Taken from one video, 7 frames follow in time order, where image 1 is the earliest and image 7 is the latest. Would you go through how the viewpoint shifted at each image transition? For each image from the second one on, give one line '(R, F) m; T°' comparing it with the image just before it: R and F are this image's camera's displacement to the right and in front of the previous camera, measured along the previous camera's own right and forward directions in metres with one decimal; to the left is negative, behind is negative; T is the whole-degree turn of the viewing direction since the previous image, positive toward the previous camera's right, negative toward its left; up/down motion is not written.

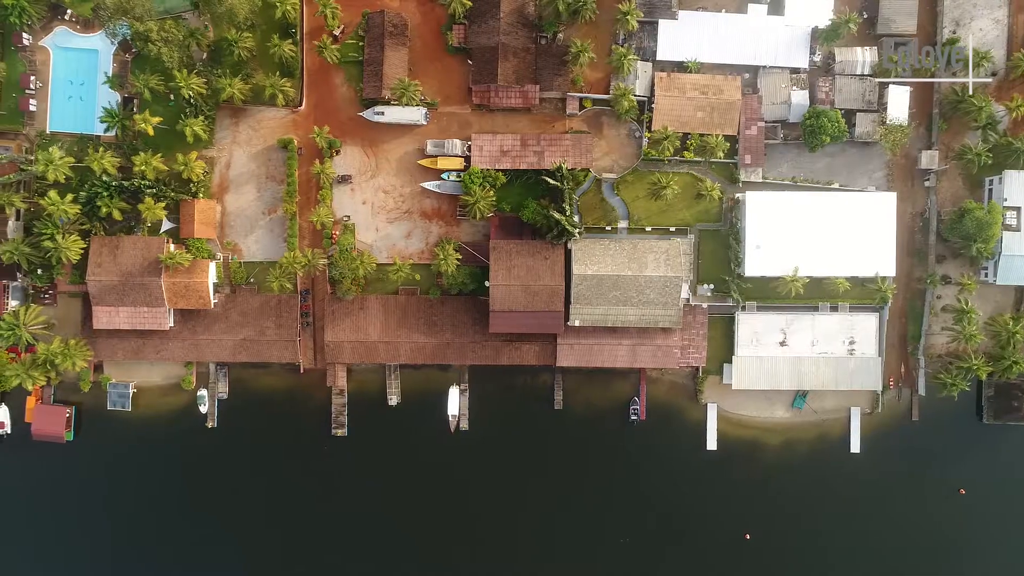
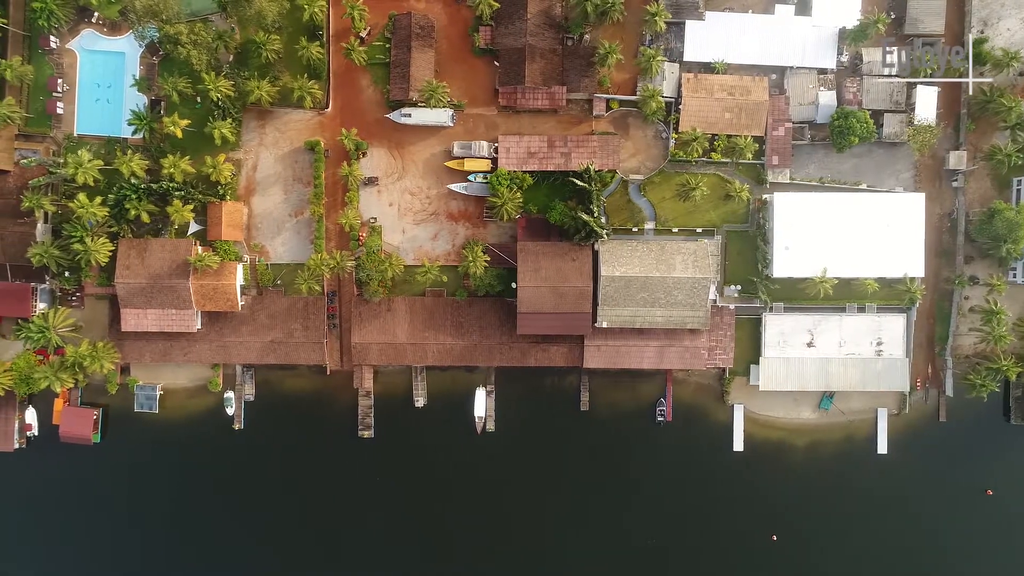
(-1.4, 0.0) m; 0°
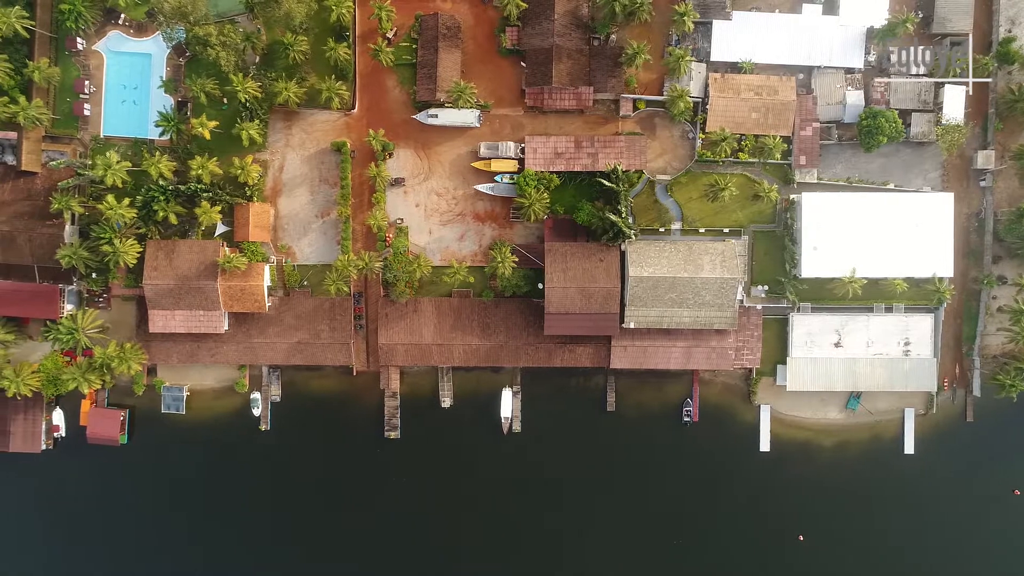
(-1.4, 0.0) m; 0°
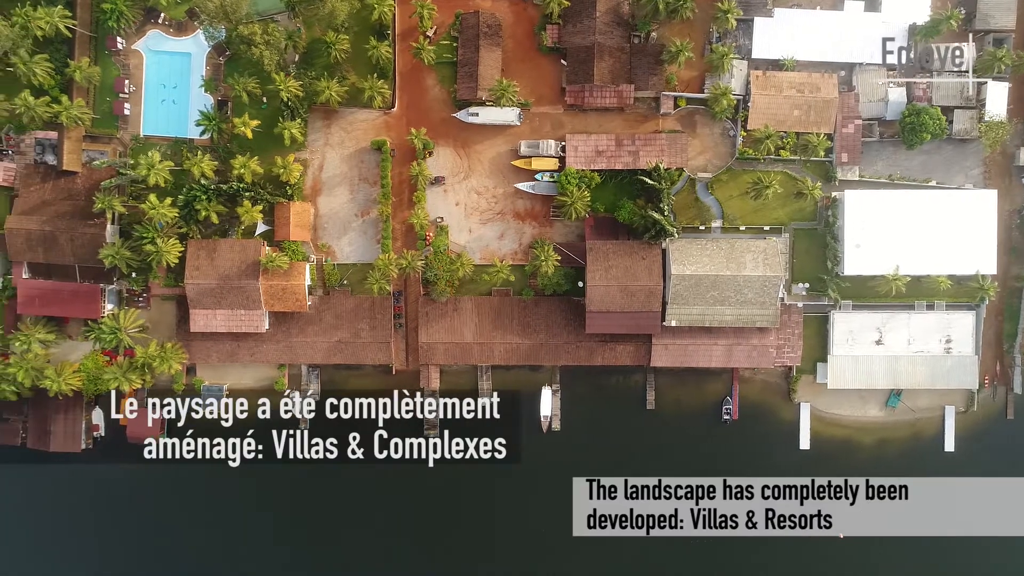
(-2.2, 0.0) m; 0°
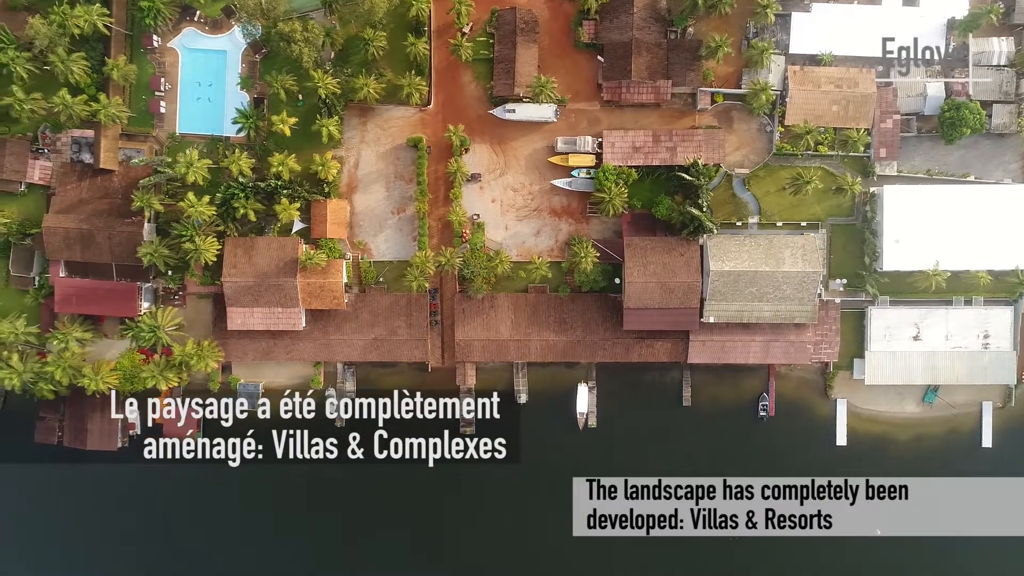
(-1.9, 0.0) m; 0°
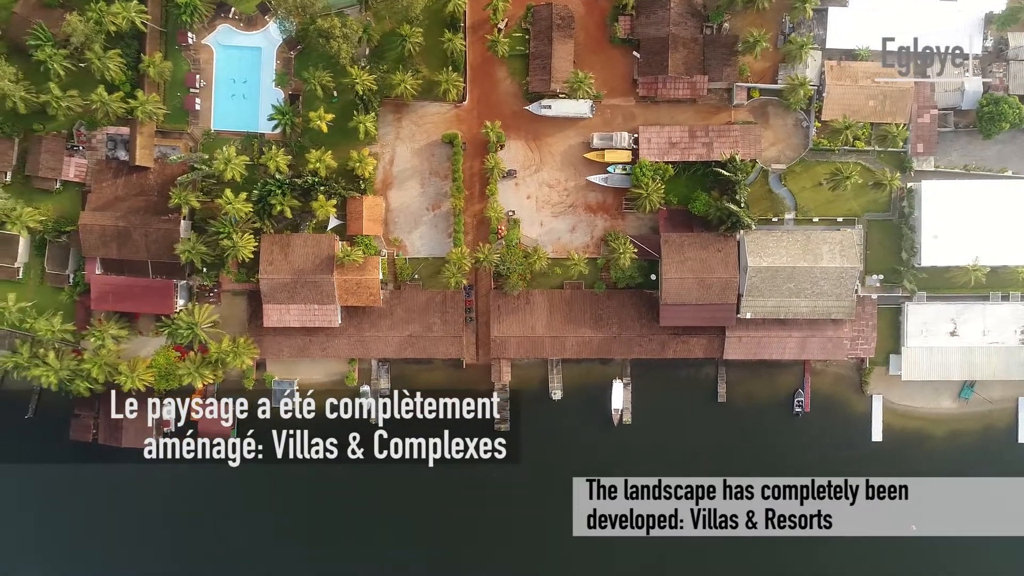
(-1.9, 0.0) m; 0°
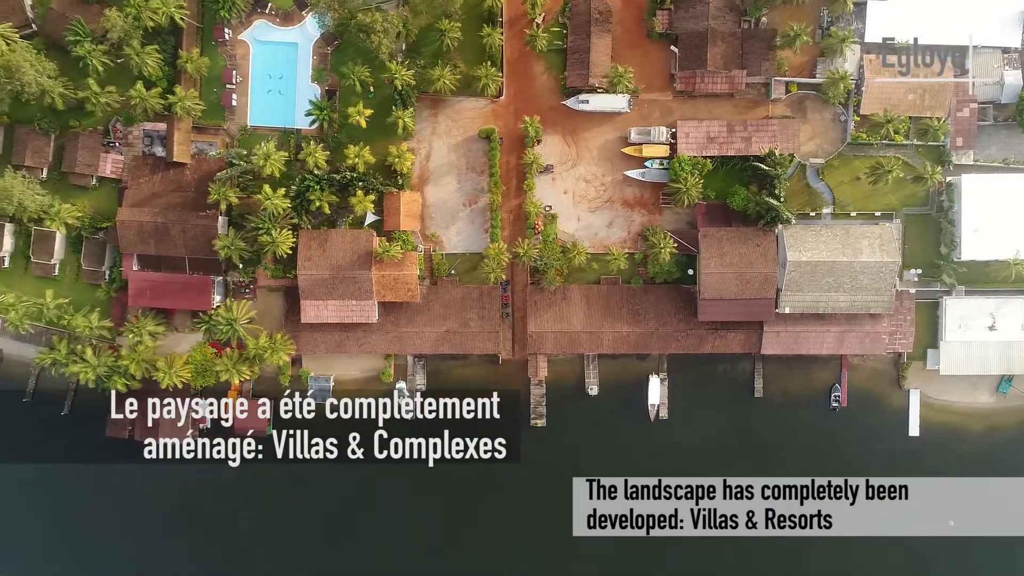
(-2.0, 0.0) m; 0°
